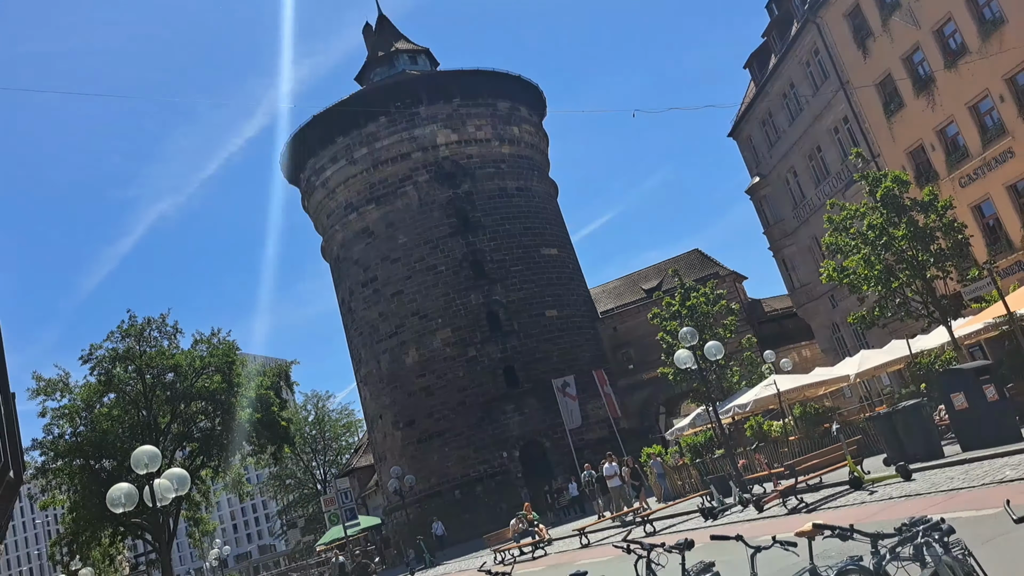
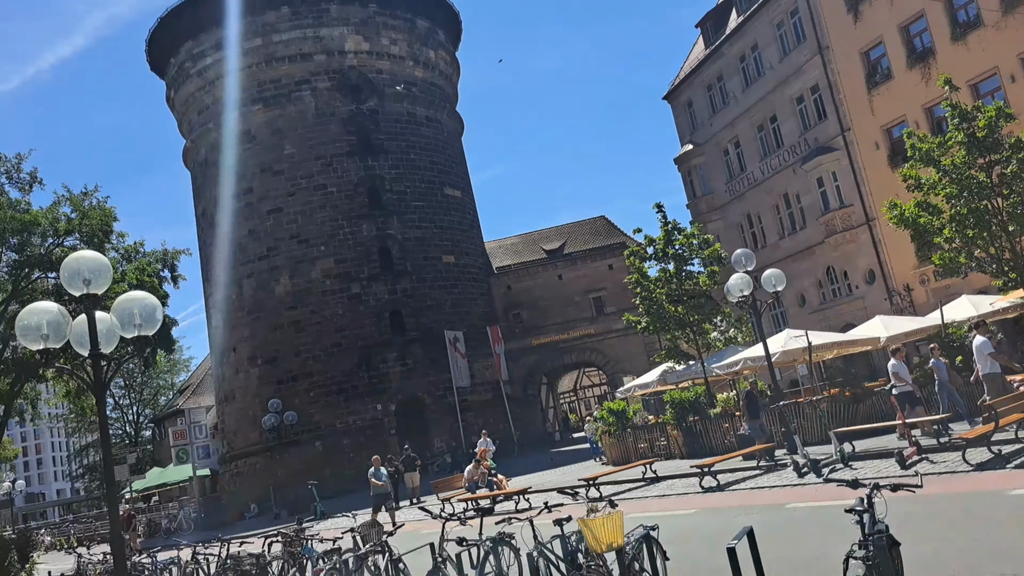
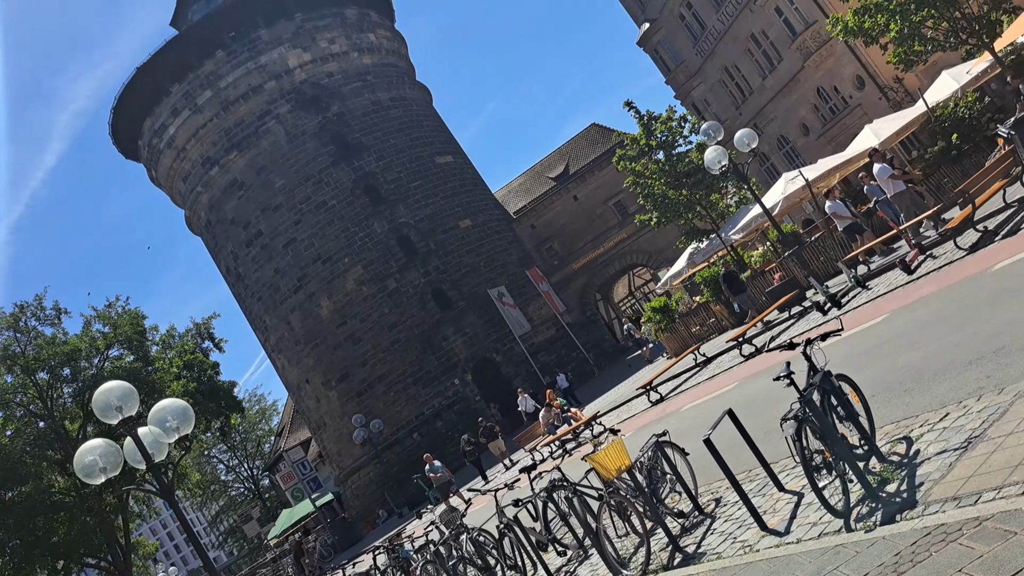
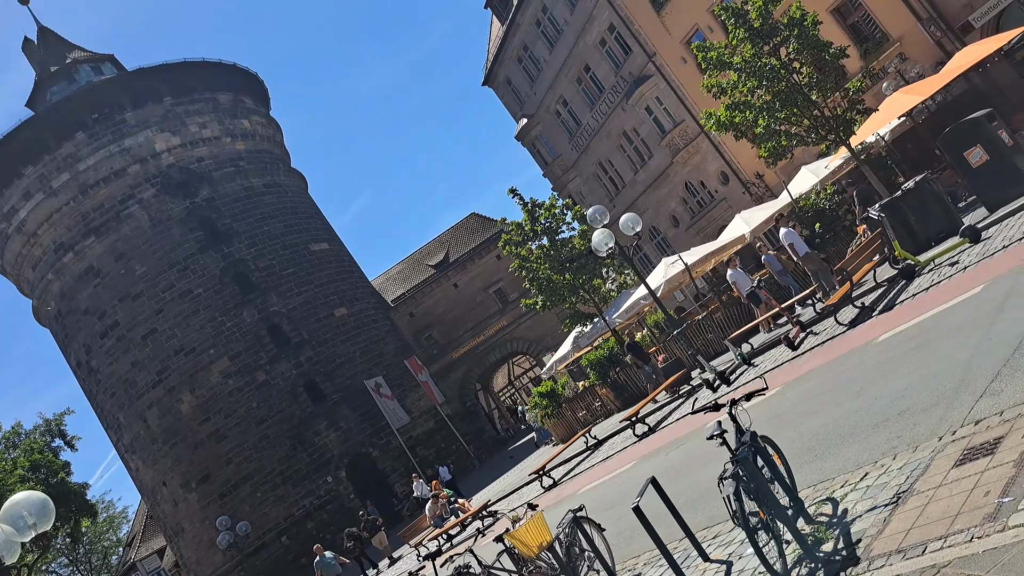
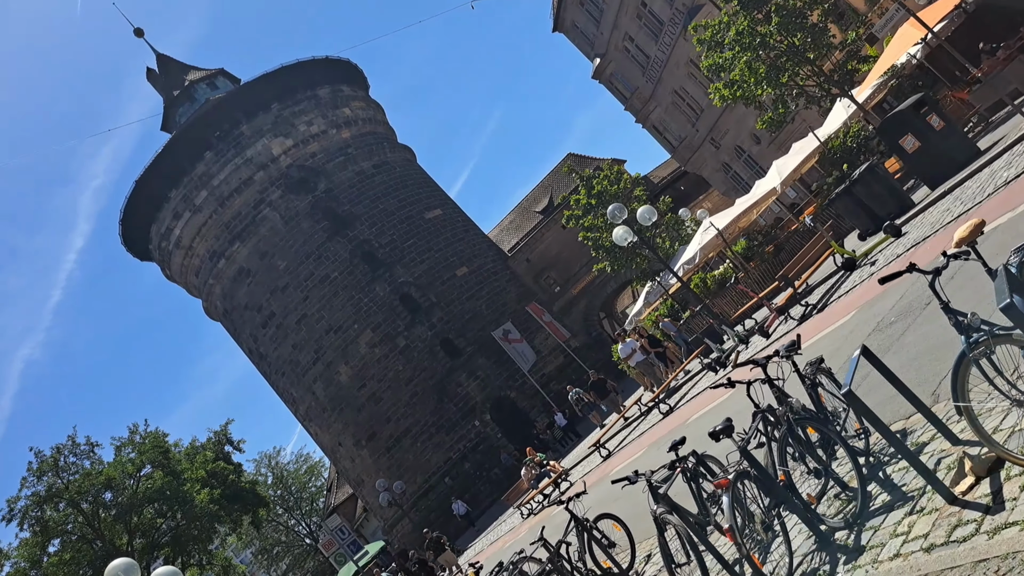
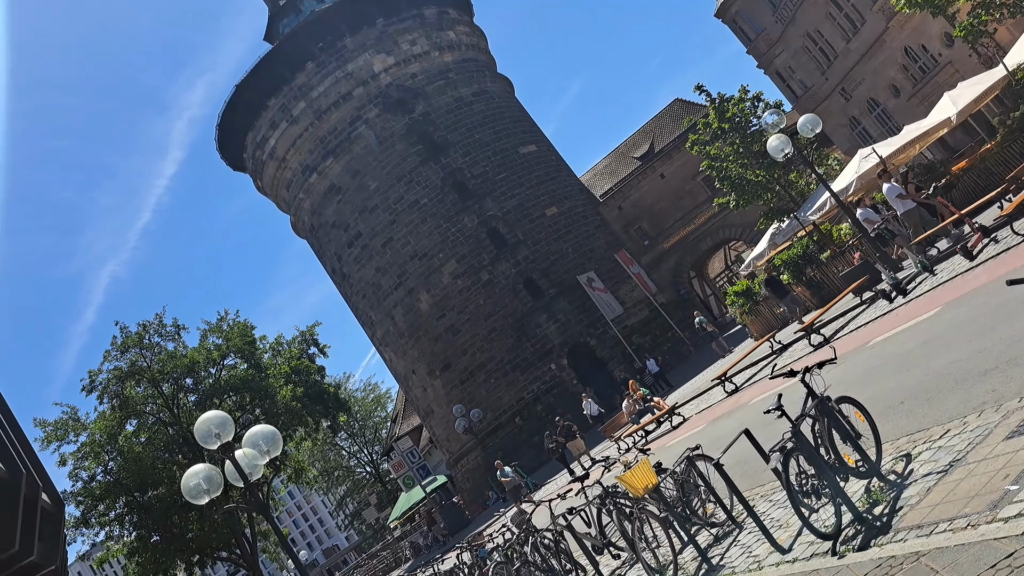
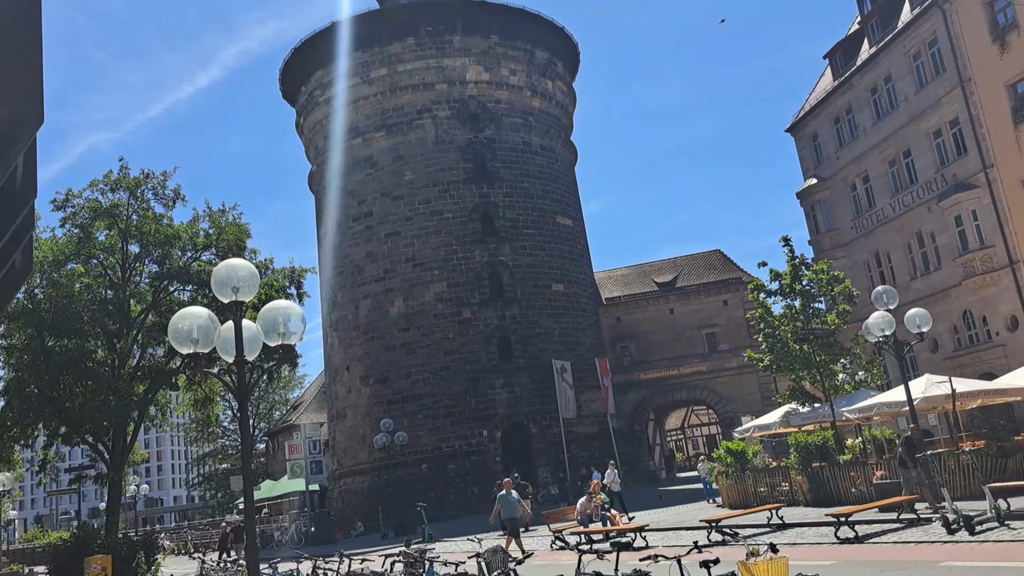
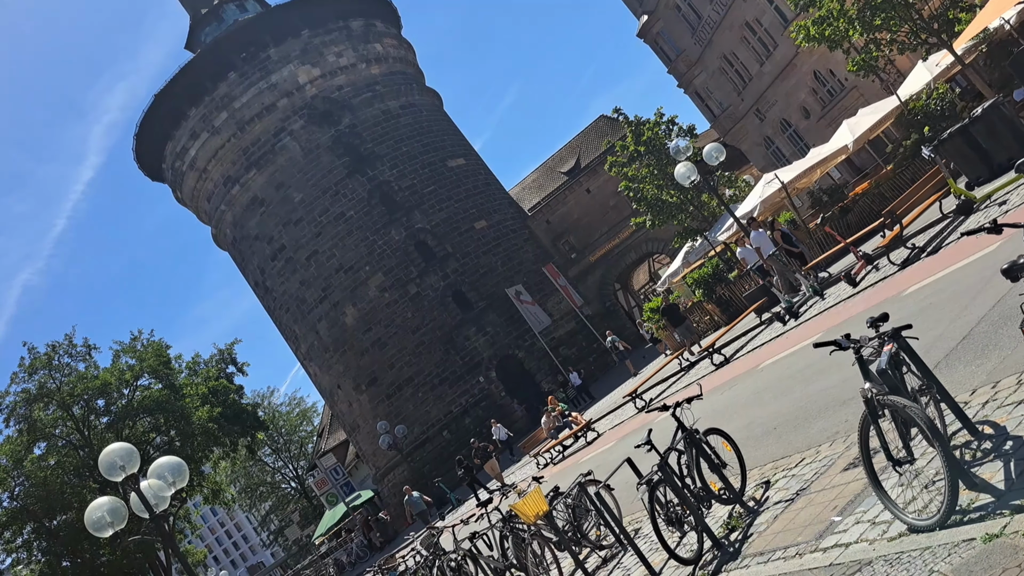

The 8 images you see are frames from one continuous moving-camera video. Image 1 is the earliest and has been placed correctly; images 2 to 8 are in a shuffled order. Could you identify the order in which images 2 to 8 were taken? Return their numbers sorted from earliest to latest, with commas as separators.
5, 8, 6, 3, 4, 2, 7
